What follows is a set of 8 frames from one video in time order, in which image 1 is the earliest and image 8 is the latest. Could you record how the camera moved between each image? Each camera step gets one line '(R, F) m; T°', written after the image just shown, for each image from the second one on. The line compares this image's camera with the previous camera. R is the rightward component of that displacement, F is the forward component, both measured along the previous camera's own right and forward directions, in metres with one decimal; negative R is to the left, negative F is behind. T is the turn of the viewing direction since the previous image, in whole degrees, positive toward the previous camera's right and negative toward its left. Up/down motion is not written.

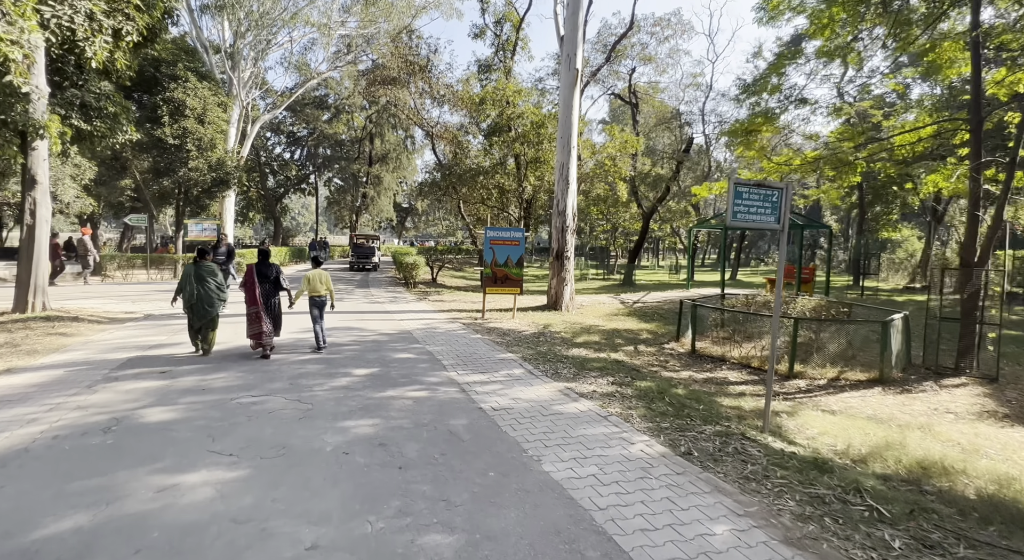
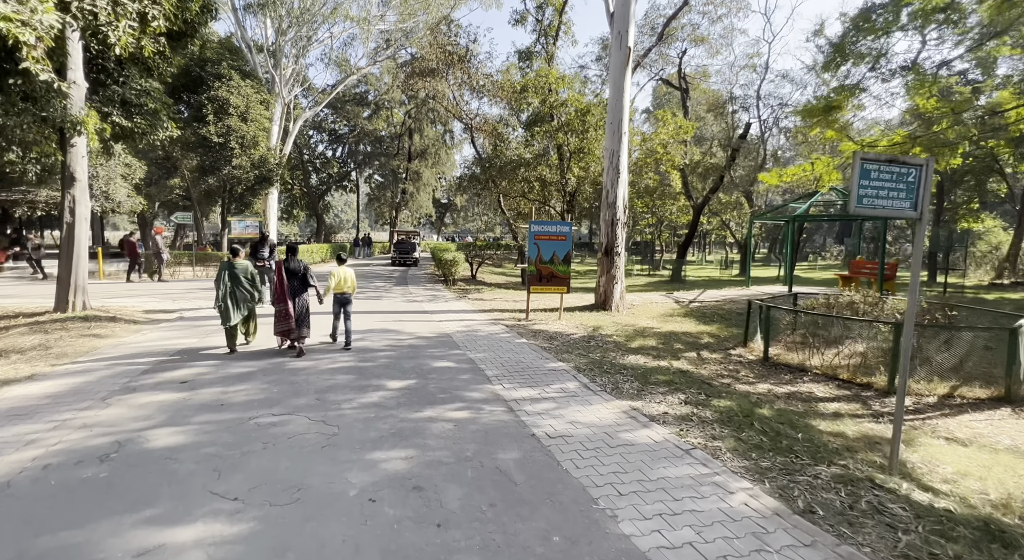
(-0.2, +0.9) m; -4°
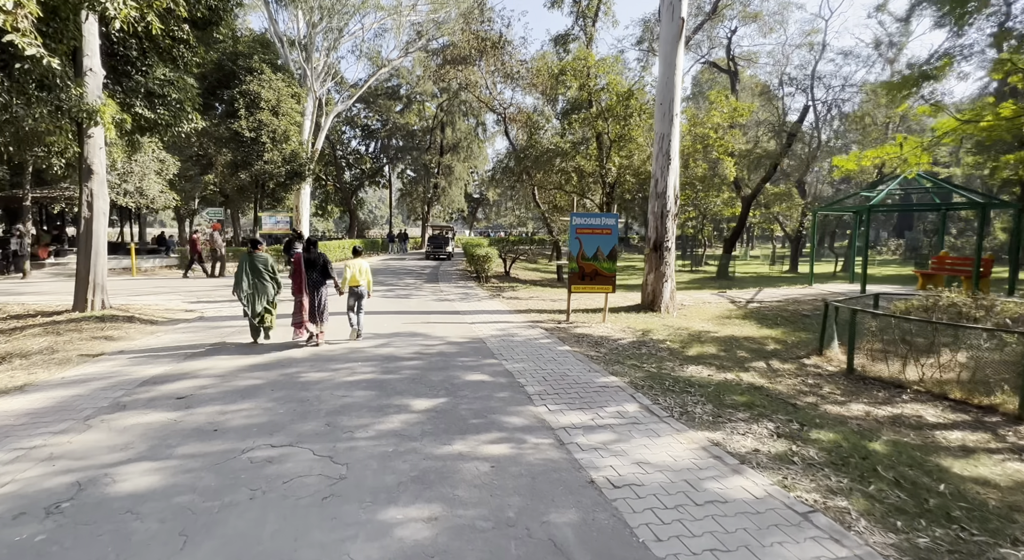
(-0.1, +1.0) m; -3°
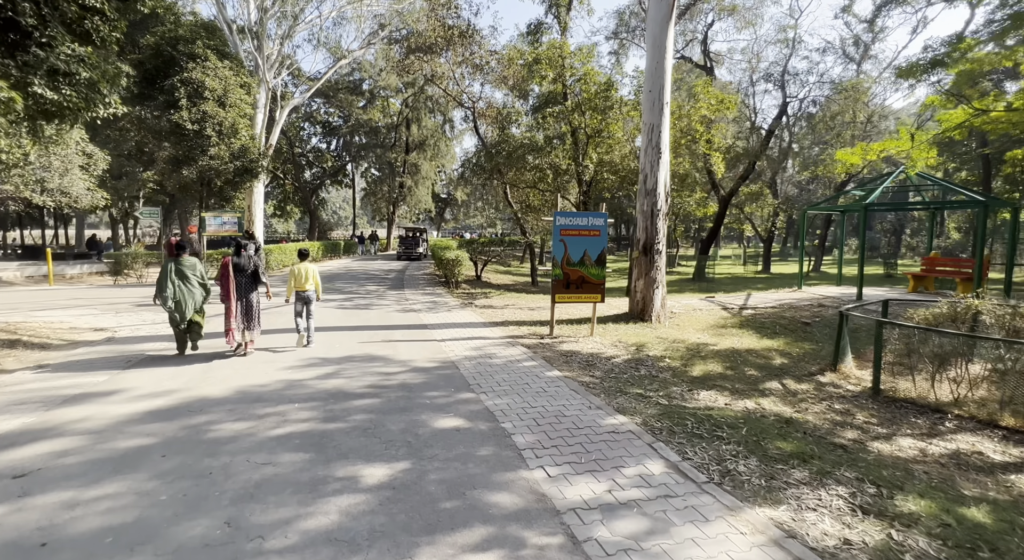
(-0.1, +1.3) m; +3°
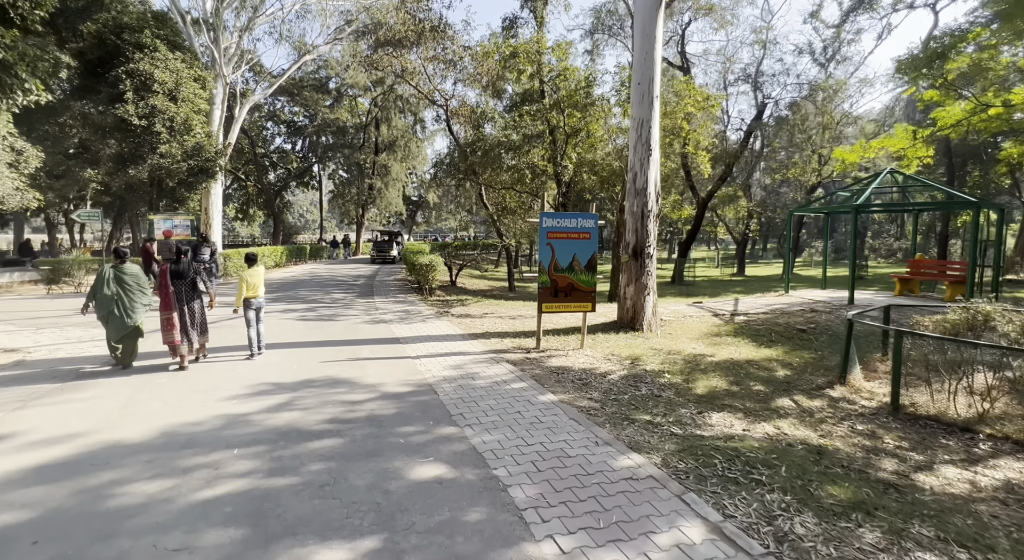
(-0.1, +0.9) m; +3°
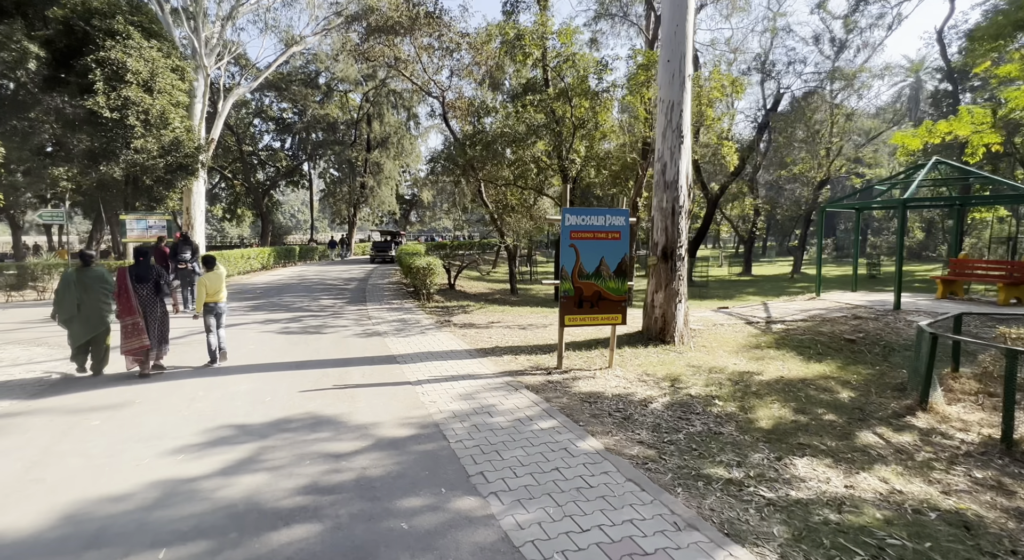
(-0.3, +1.3) m; +1°
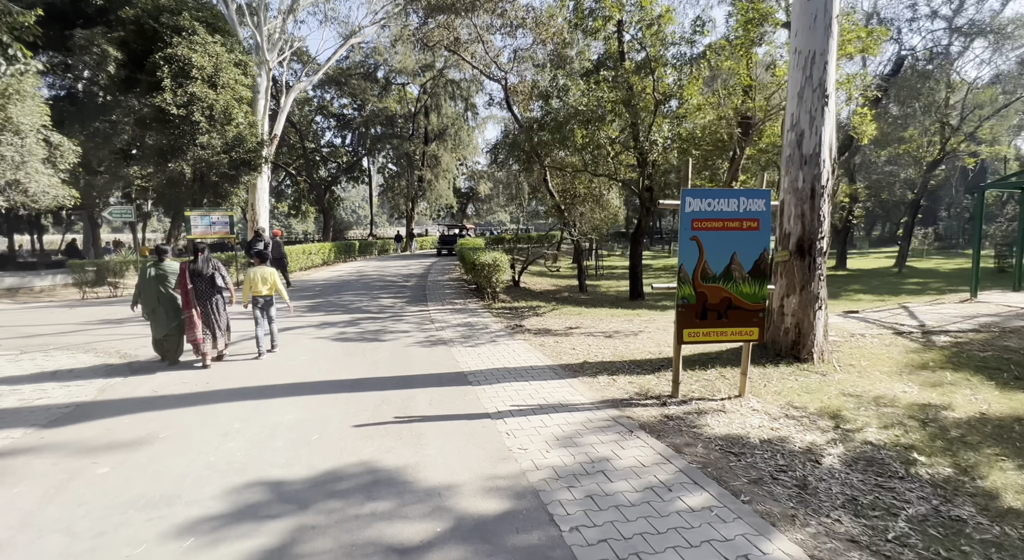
(-0.5, +1.5) m; -6°
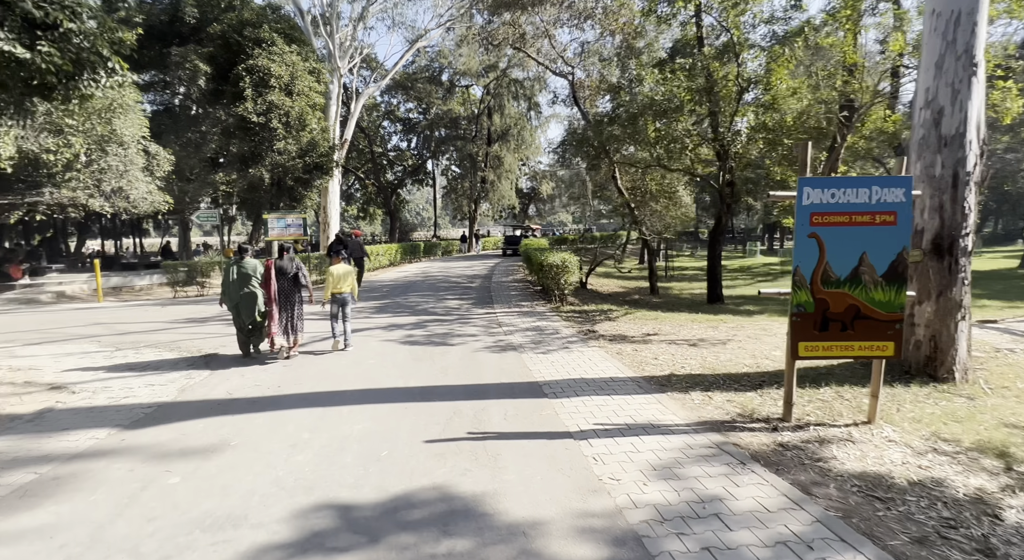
(-0.2, +0.6) m; -6°
